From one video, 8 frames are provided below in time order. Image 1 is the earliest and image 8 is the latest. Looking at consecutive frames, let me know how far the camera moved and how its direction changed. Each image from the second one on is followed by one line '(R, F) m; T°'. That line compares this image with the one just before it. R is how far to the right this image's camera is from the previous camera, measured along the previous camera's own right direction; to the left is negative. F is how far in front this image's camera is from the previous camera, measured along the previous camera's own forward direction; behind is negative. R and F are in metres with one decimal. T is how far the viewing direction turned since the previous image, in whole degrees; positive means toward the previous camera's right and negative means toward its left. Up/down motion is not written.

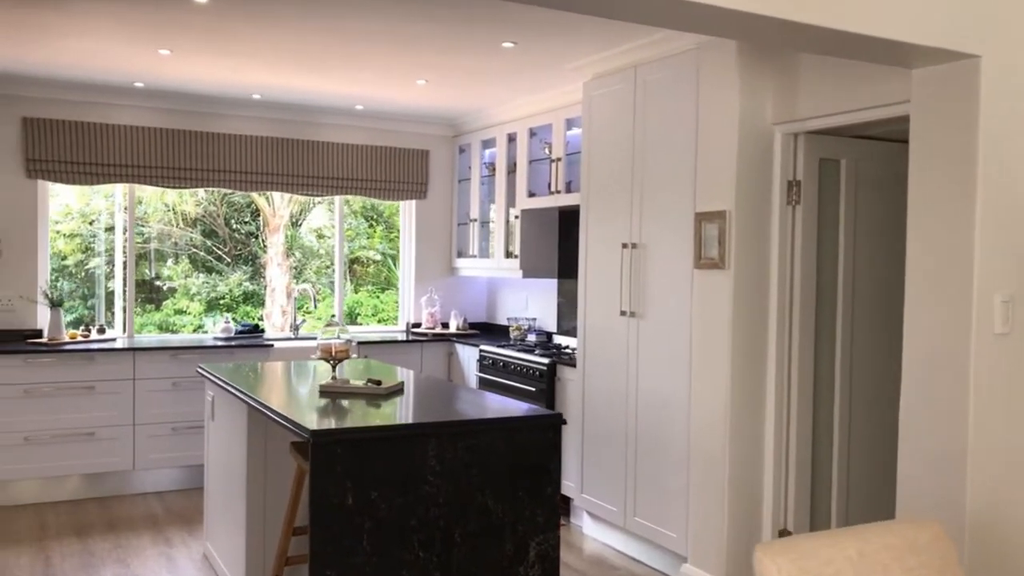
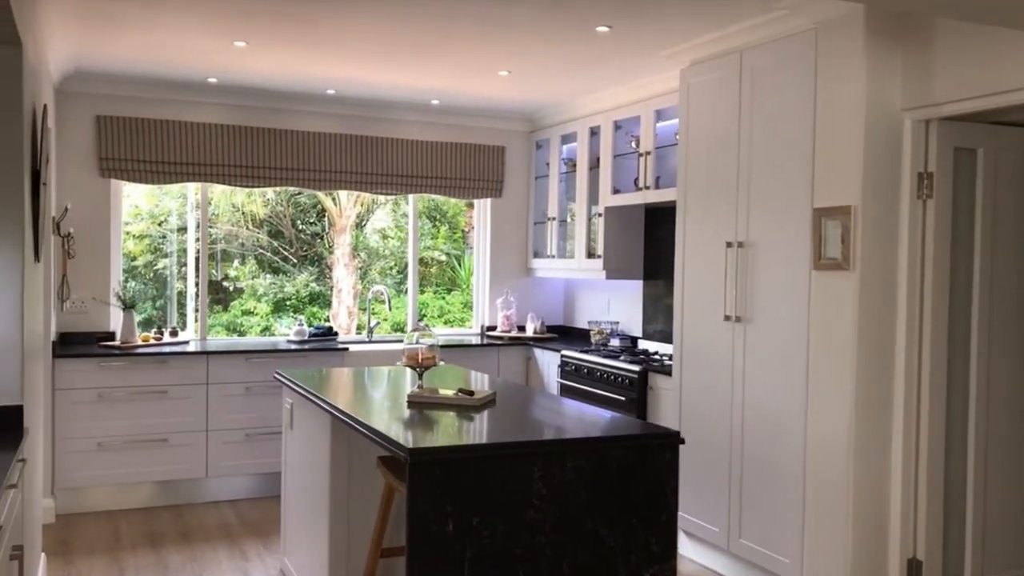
(-0.2, +0.3) m; -4°
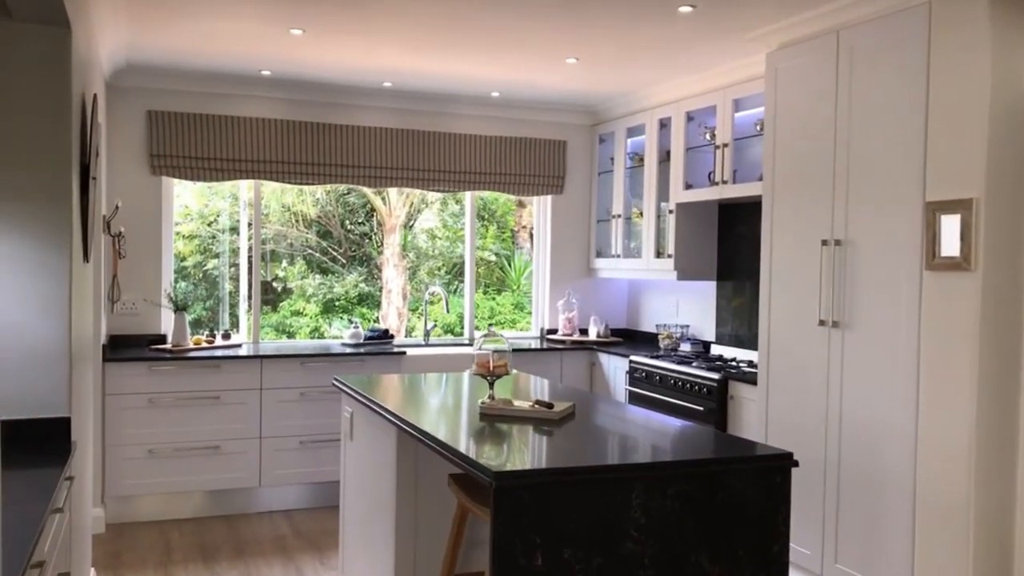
(-0.1, +0.3) m; -3°
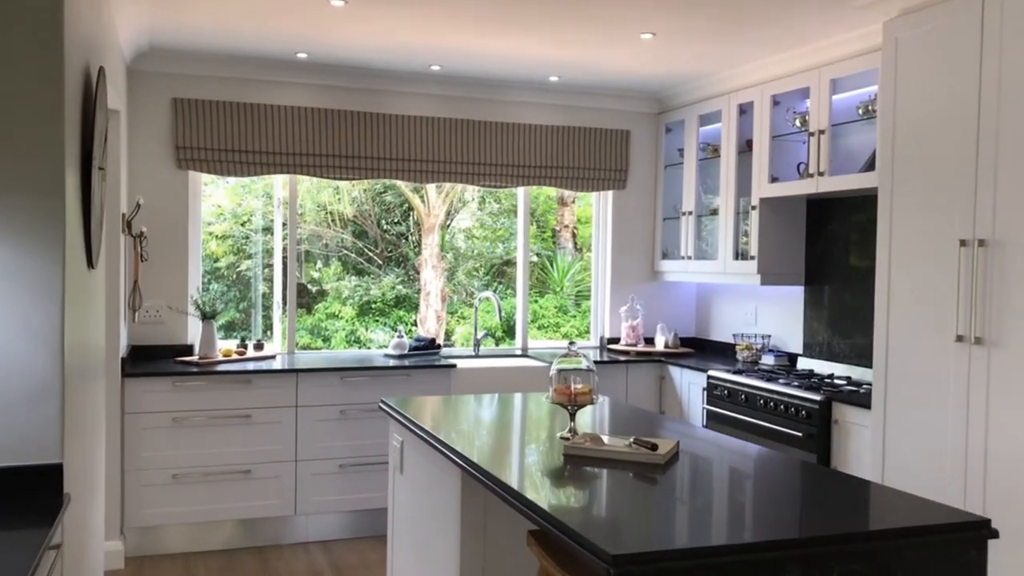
(-0.2, +0.5) m; -2°
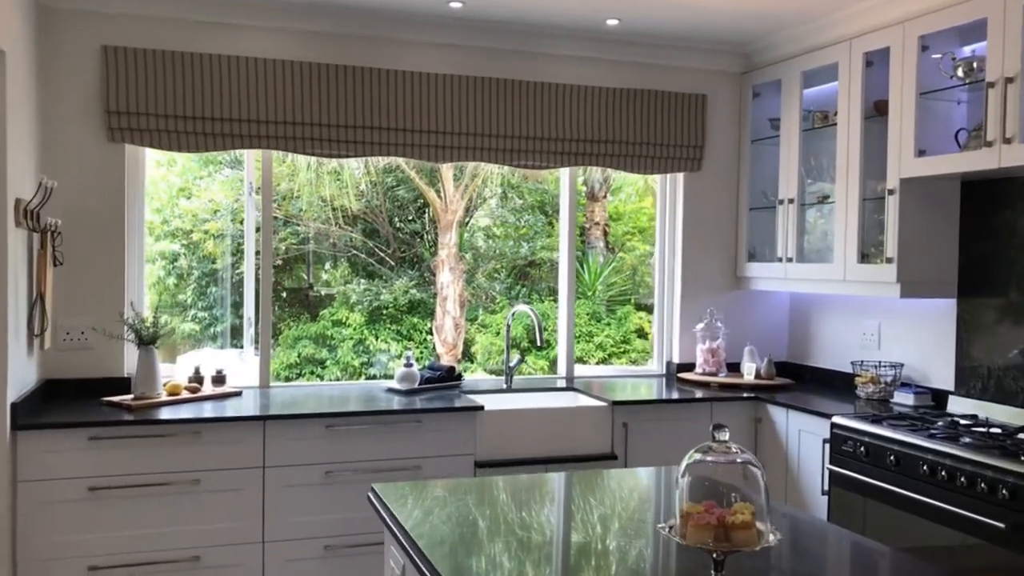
(-0.1, +1.2) m; -1°
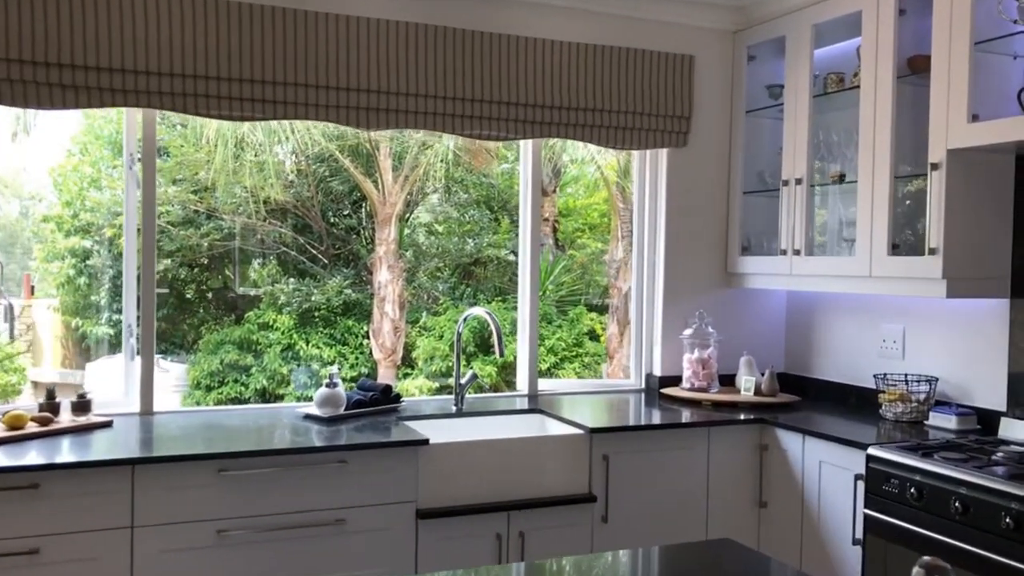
(0.0, +0.7) m; +4°
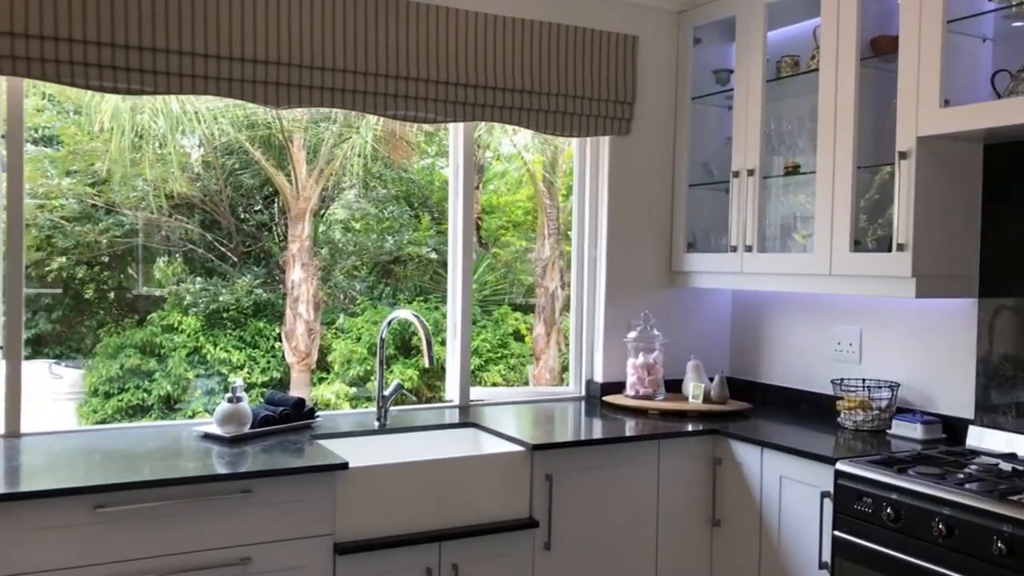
(0.0, +0.3) m; +5°
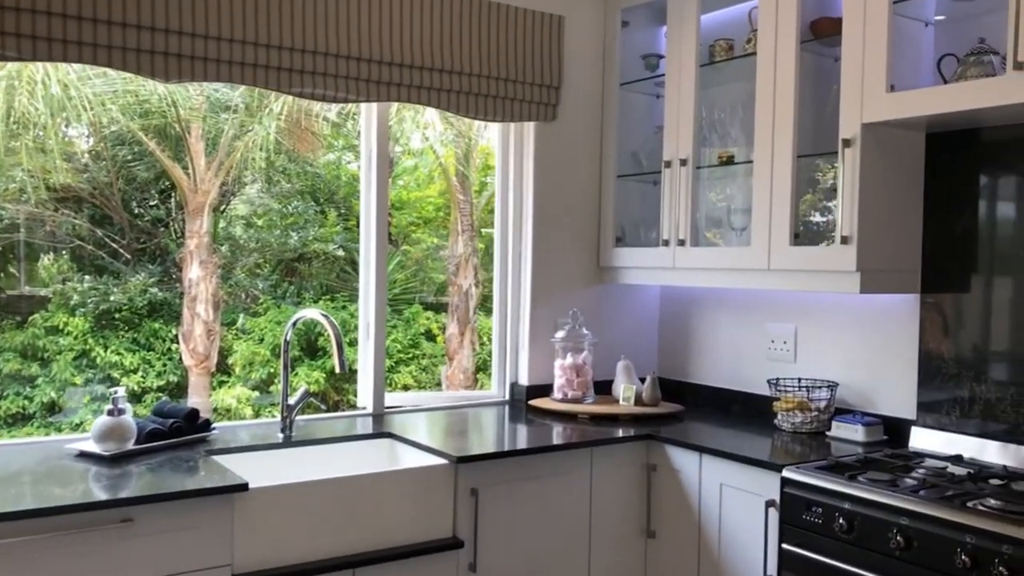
(0.0, +0.2) m; +6°
